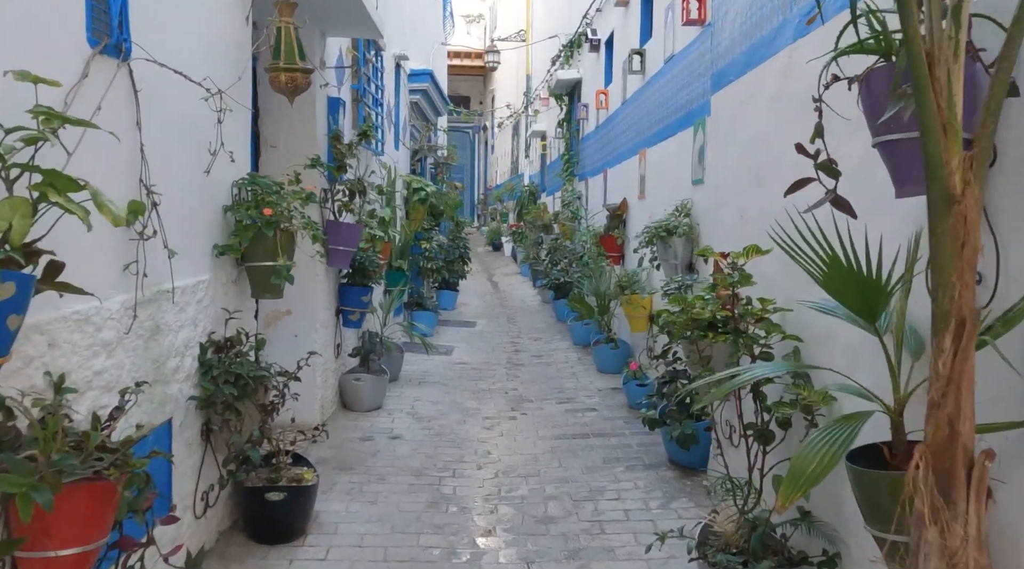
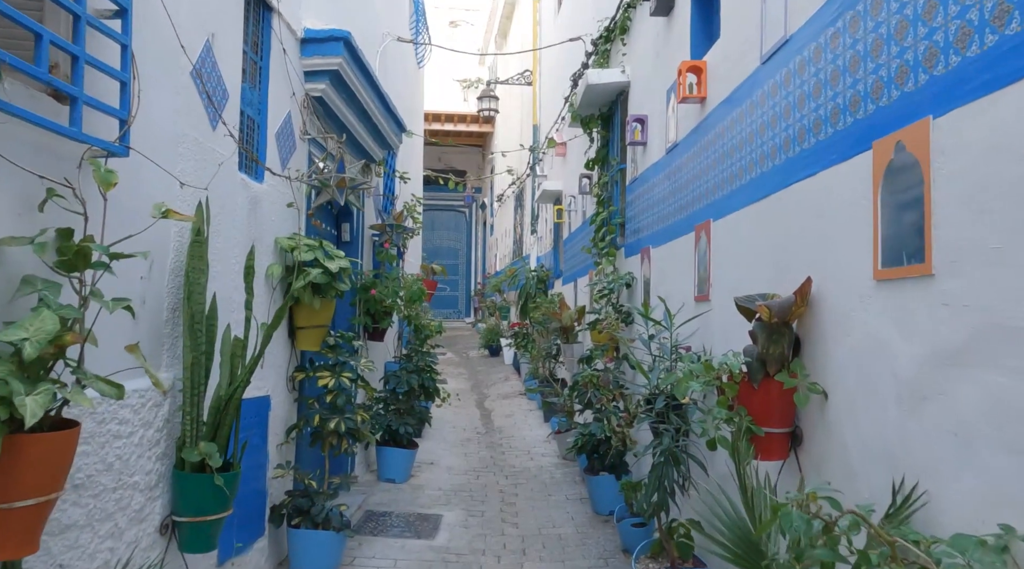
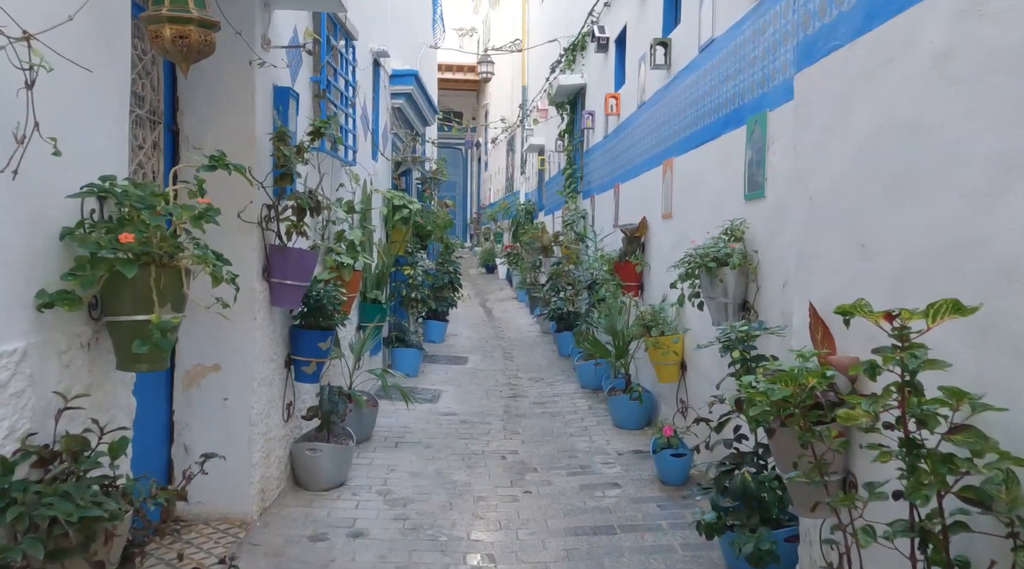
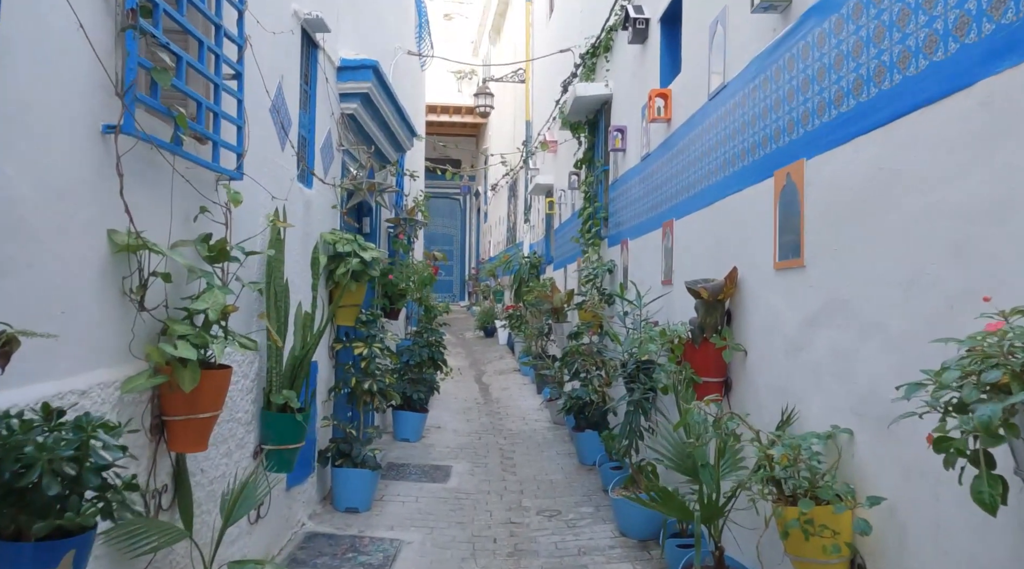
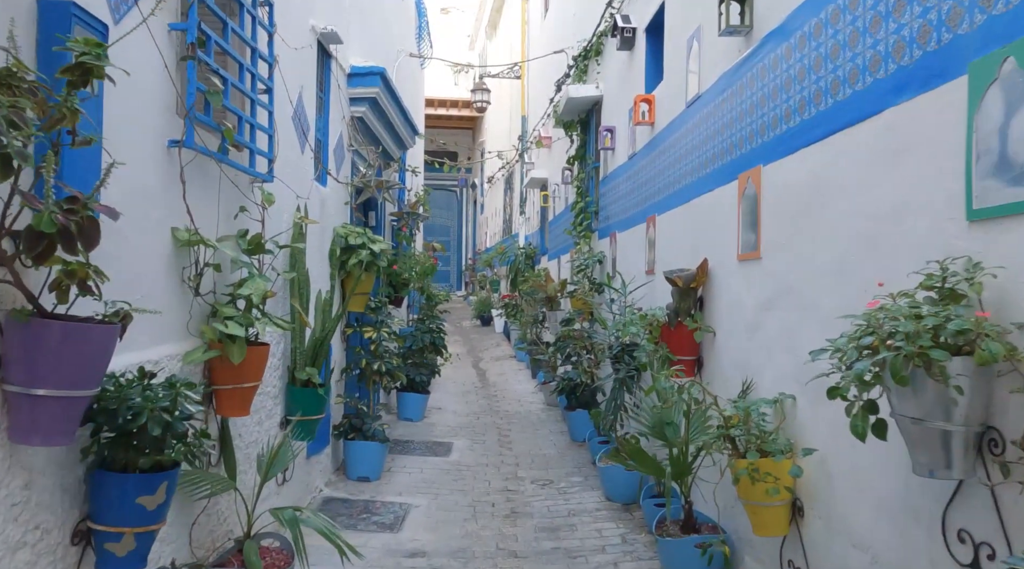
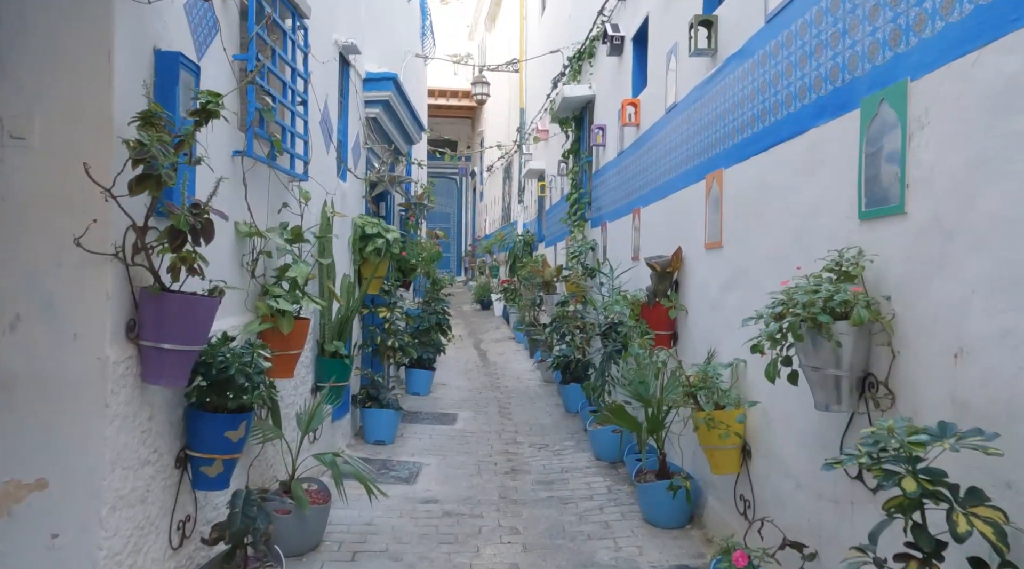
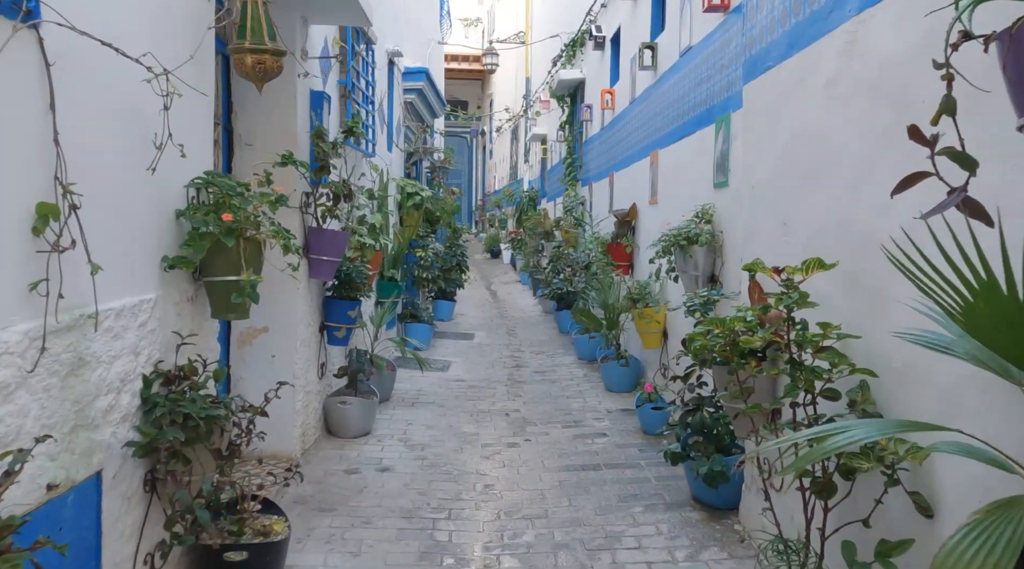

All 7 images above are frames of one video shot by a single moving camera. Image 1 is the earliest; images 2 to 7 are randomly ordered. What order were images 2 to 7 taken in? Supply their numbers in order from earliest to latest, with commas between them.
7, 3, 6, 5, 4, 2
